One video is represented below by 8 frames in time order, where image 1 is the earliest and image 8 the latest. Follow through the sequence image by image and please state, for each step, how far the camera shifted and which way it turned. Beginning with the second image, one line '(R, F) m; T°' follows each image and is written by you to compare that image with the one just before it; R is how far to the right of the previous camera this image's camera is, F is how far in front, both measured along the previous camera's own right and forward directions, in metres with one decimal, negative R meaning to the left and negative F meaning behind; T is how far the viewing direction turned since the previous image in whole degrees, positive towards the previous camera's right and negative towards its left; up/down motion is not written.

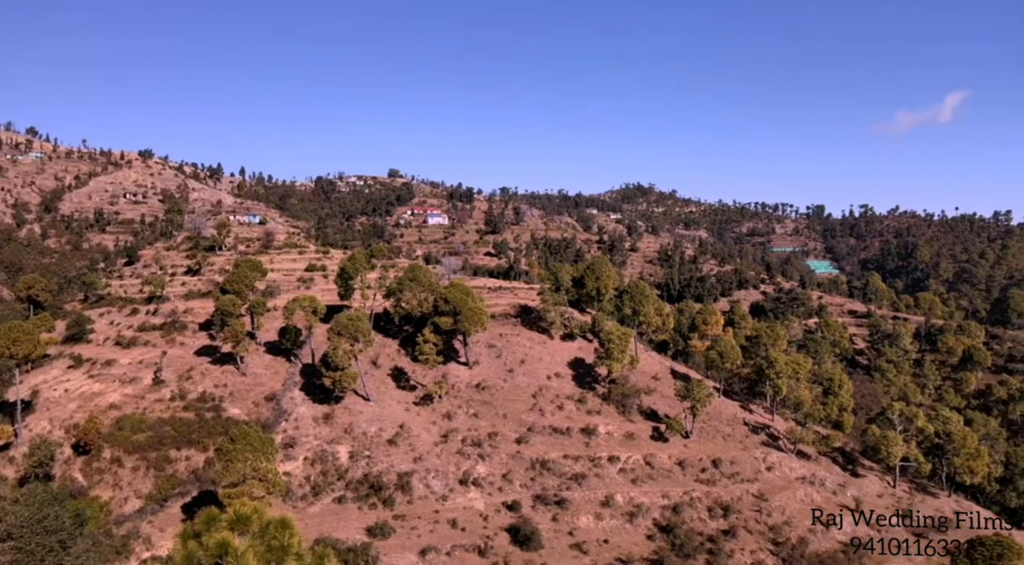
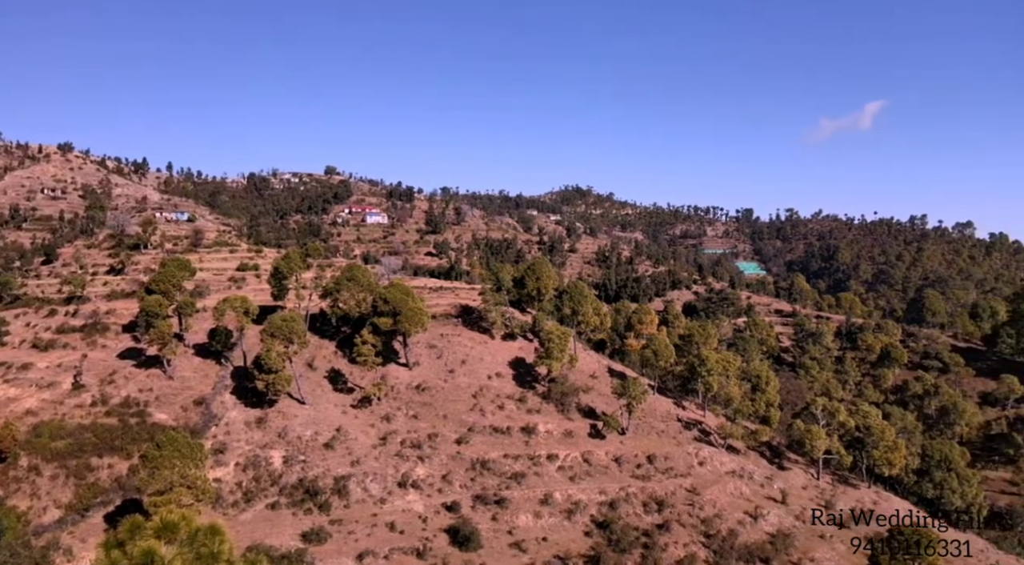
(-0.5, +0.2) m; +5°
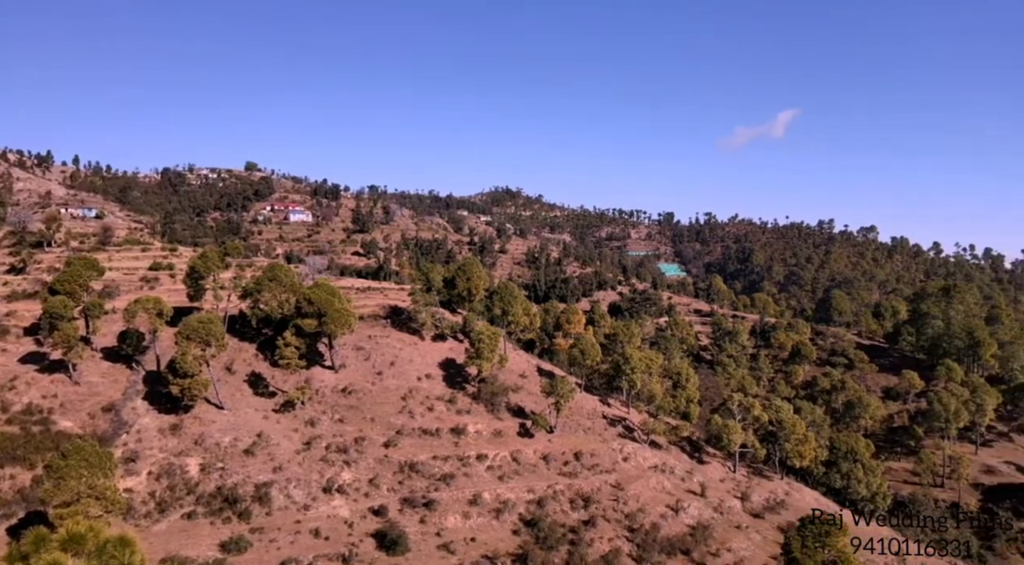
(-0.5, +0.5) m; +6°
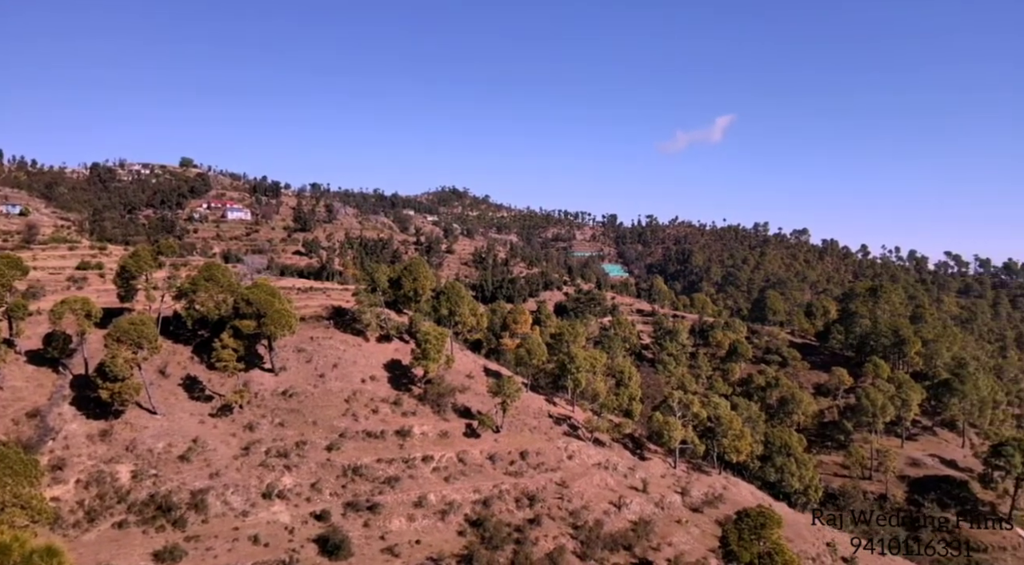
(-0.1, +0.6) m; +4°
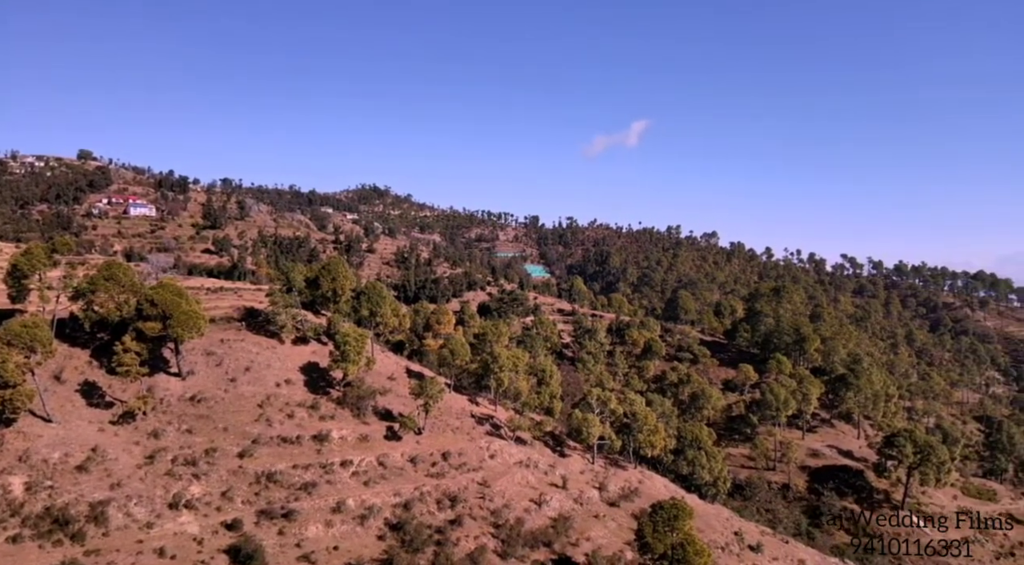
(+0.2, +0.7) m; +6°
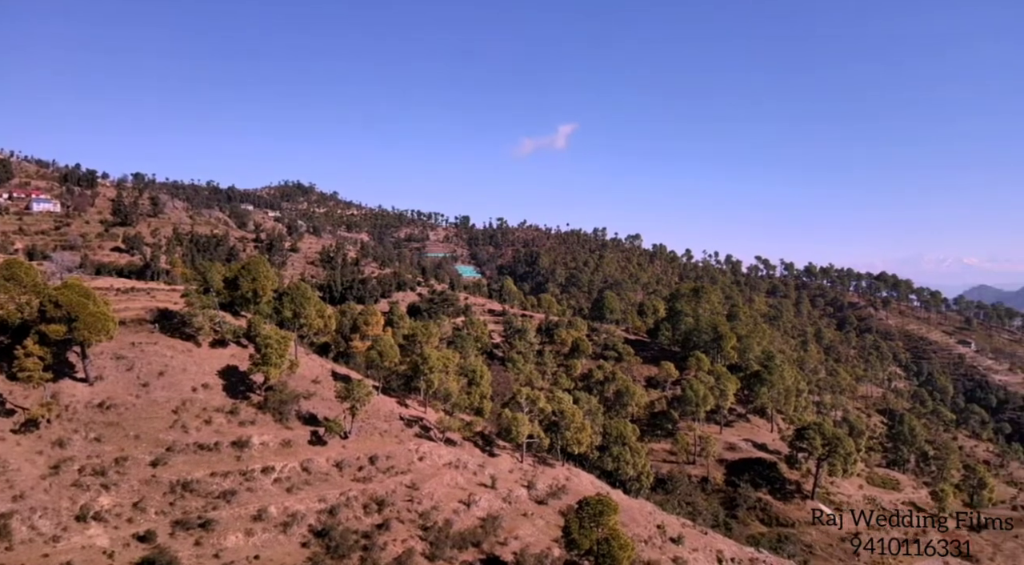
(+0.2, +0.6) m; +5°
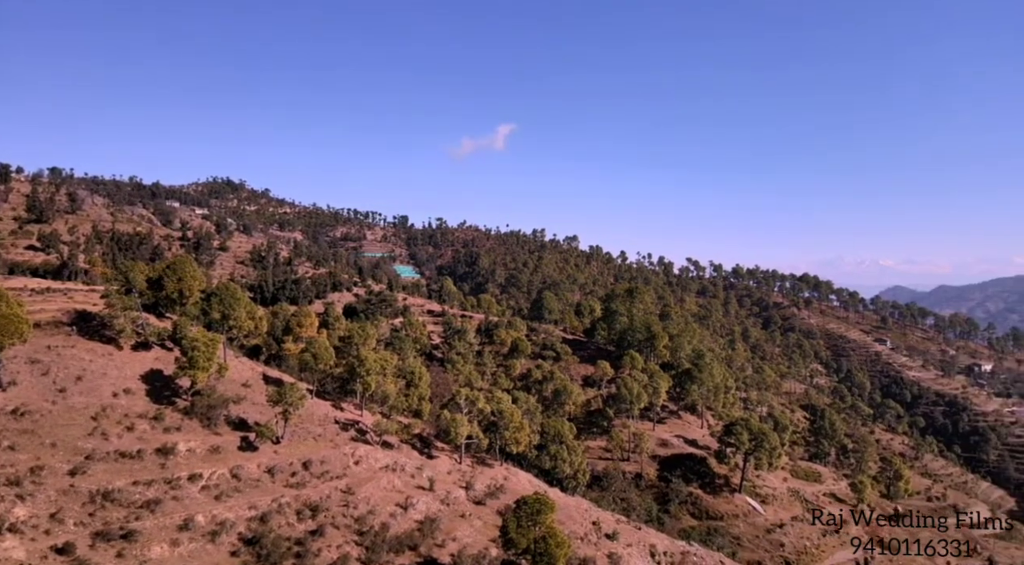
(+0.2, +0.5) m; +4°
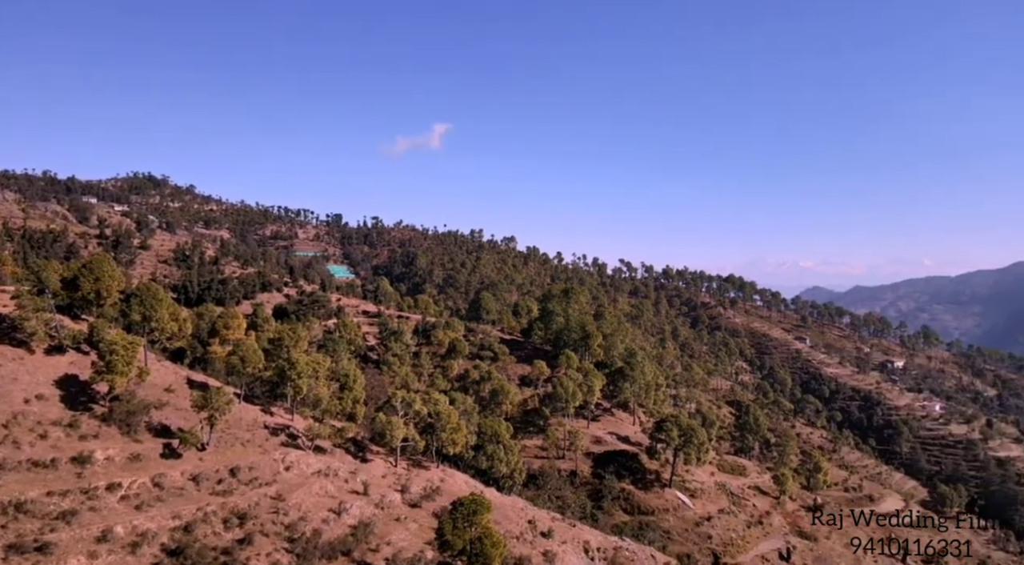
(+0.1, +0.5) m; +5°
